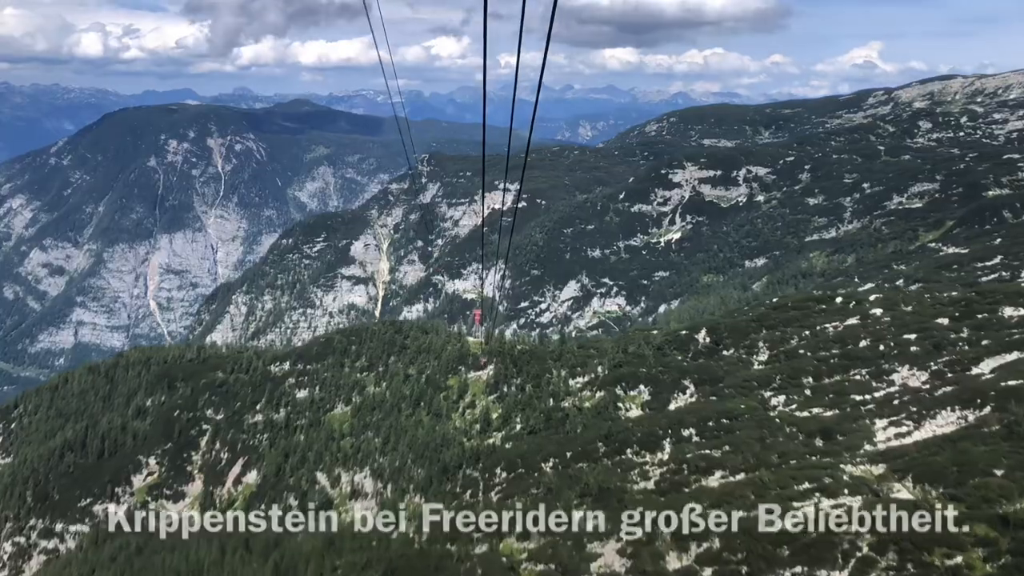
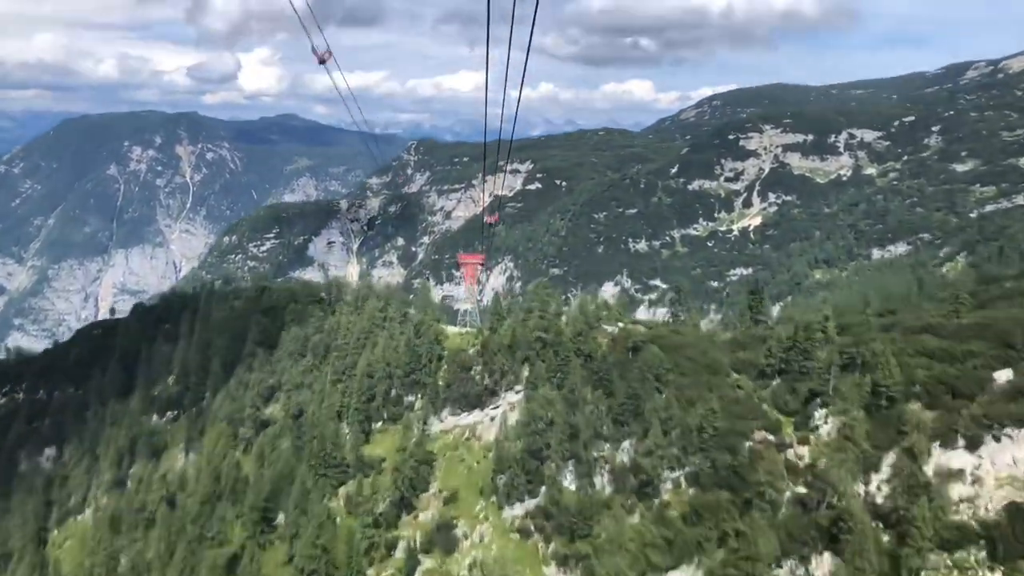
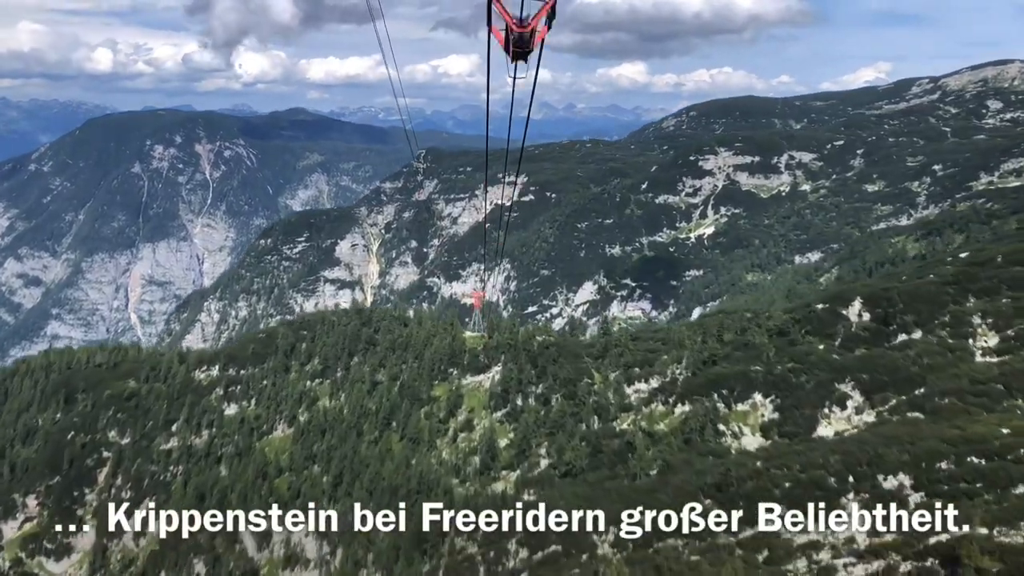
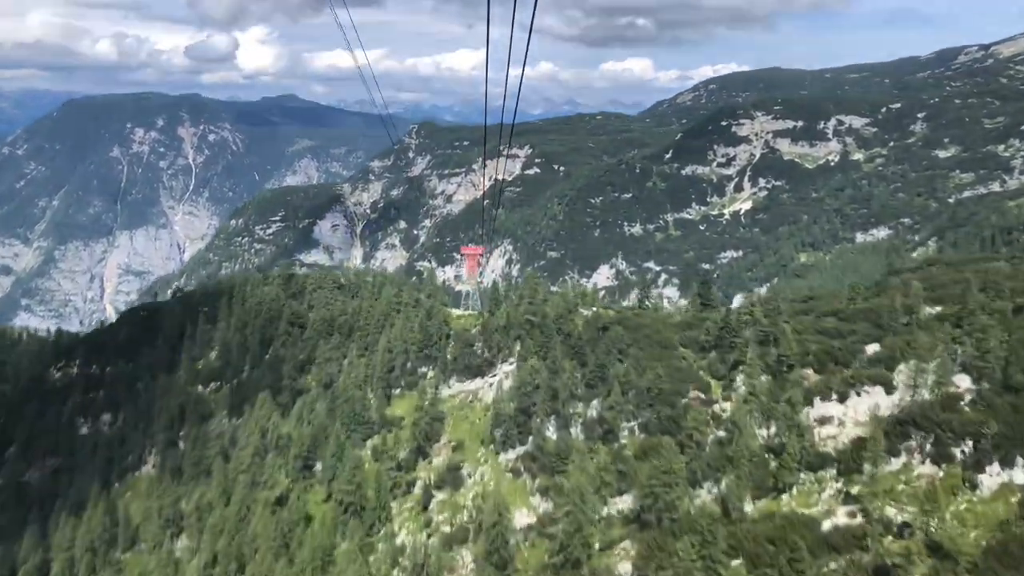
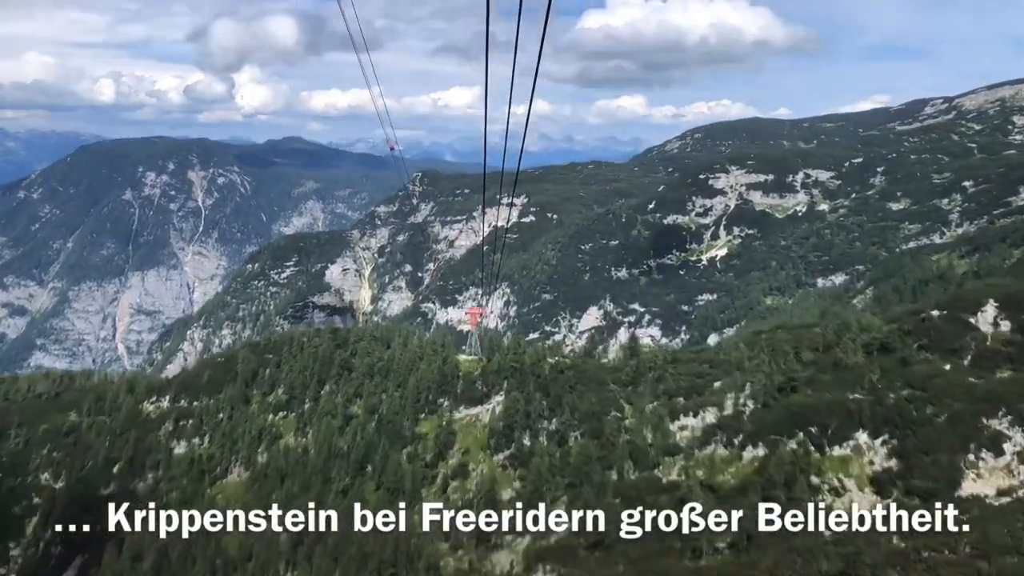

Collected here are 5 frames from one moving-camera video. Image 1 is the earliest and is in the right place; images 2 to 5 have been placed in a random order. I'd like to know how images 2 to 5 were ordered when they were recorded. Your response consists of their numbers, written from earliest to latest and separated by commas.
3, 5, 4, 2
